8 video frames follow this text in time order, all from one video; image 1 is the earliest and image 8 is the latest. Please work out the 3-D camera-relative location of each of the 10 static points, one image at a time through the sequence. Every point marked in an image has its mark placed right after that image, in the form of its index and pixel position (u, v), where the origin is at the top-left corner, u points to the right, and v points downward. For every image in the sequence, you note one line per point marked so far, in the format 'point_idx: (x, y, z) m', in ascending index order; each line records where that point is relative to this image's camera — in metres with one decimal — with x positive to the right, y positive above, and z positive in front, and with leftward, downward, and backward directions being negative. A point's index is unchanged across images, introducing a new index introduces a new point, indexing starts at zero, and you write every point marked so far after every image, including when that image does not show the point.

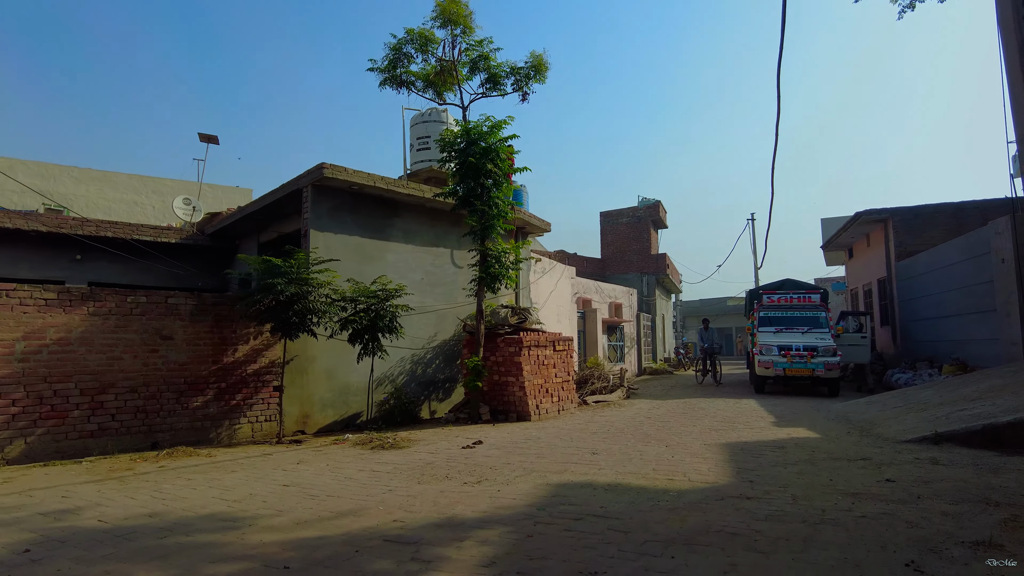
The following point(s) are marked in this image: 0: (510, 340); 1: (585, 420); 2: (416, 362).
0: (0.0, -0.8, +9.7) m
1: (+1.0, -1.9, +9.5) m
2: (-1.7, -1.3, +11.1) m
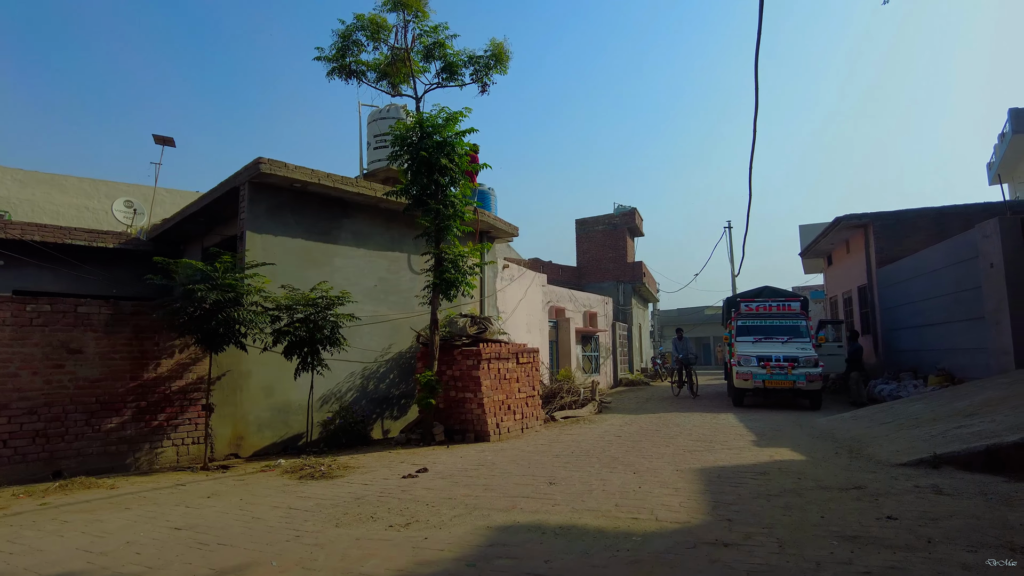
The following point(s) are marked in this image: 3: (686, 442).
0: (-0.6, -0.9, +8.8) m
1: (+0.5, -2.0, +8.7) m
2: (-2.3, -1.4, +10.2) m
3: (+2.1, -1.9, +7.9) m
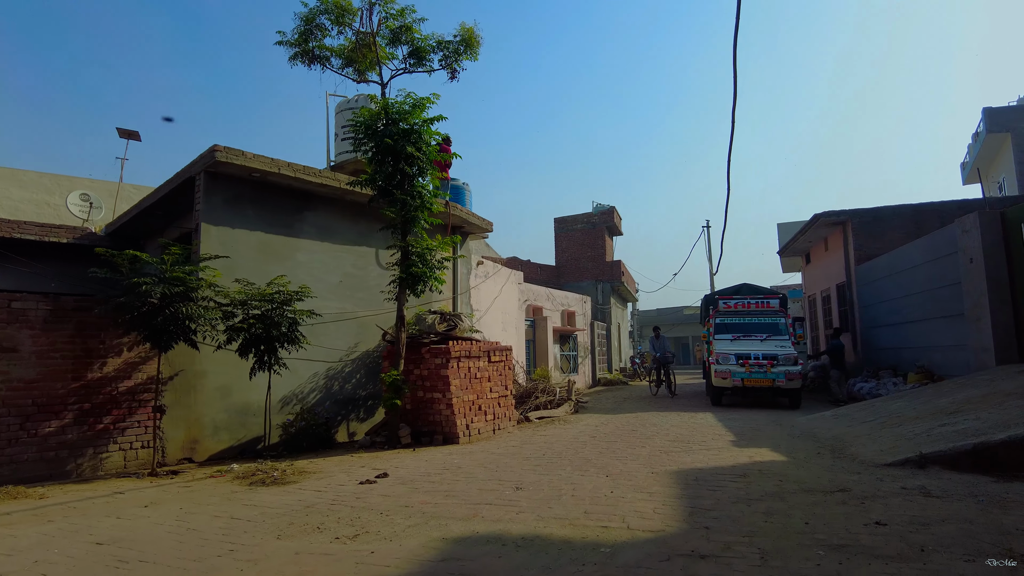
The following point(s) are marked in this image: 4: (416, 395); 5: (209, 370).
0: (-1.0, -0.8, +8.4) m
1: (+0.1, -2.0, +8.3) m
2: (-2.7, -1.3, +9.7) m
3: (+1.8, -1.8, +7.6) m
4: (-1.3, -1.4, +8.6) m
5: (-3.9, -1.1, +8.5) m
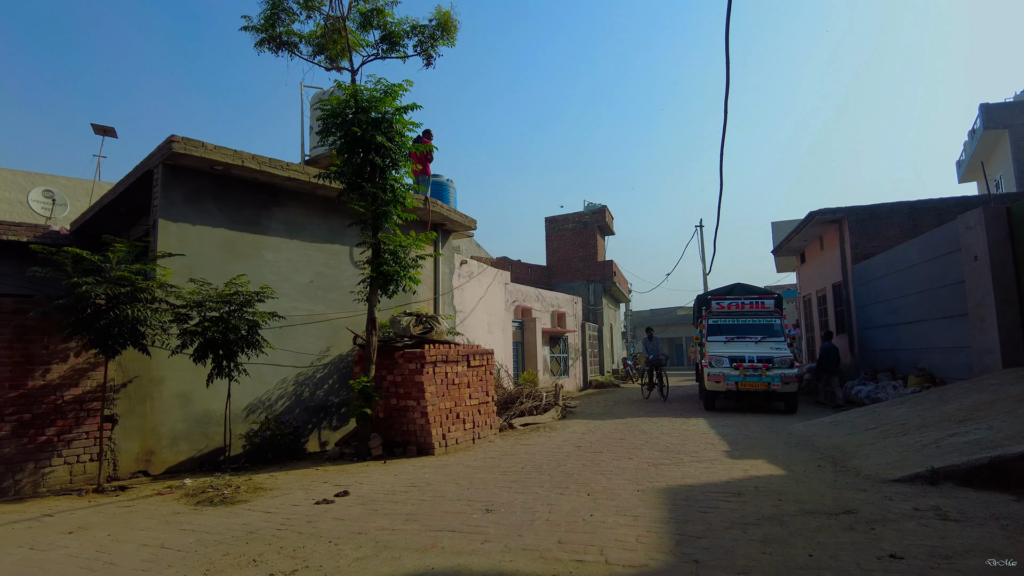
0: (-1.2, -0.8, +7.9) m
1: (-0.2, -2.0, +7.8) m
2: (-3.0, -1.3, +9.1) m
3: (+1.5, -1.8, +7.1) m
4: (-1.5, -1.4, +8.0) m
5: (-4.2, -1.1, +7.9) m
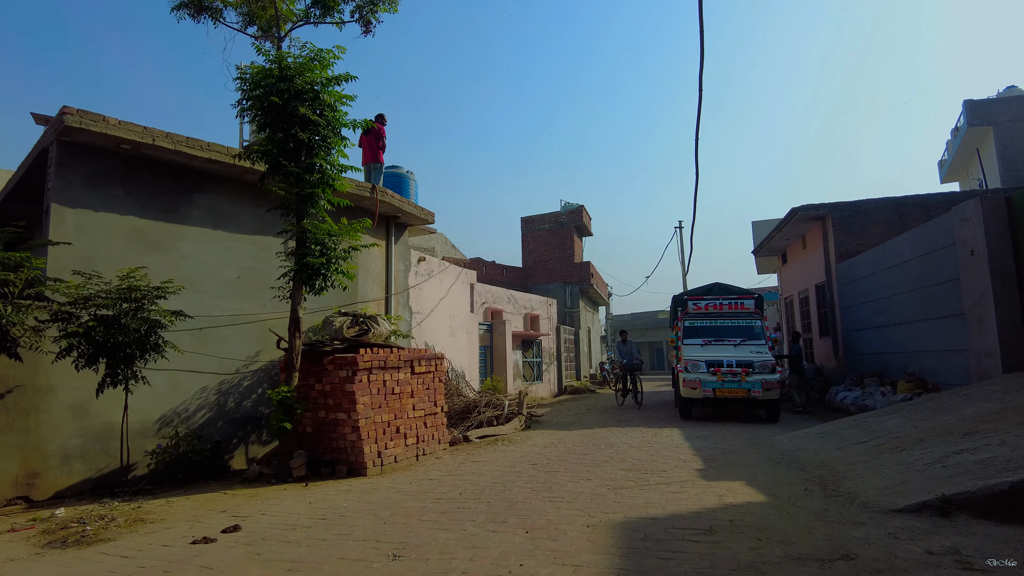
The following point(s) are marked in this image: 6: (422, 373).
0: (-1.8, -0.8, +6.9) m
1: (-0.7, -1.9, +6.8) m
2: (-3.6, -1.3, +8.1) m
3: (+1.0, -1.7, +6.1) m
4: (-2.1, -1.4, +7.0) m
5: (-4.7, -1.0, +6.8) m
6: (-1.1, -1.0, +7.9) m
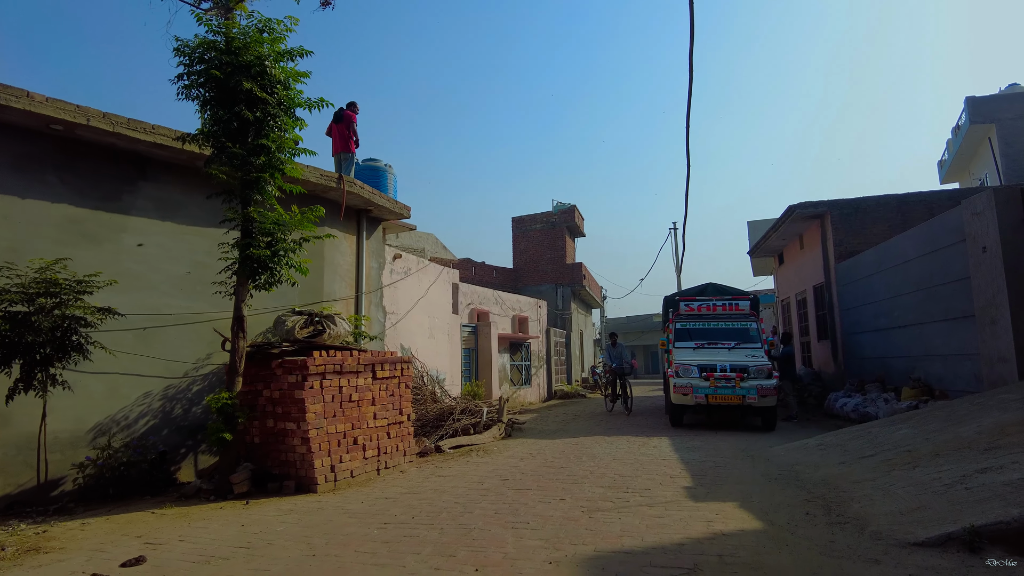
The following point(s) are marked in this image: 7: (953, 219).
0: (-2.1, -0.7, +6.2) m
1: (-1.0, -1.9, +6.1) m
2: (-3.9, -1.2, +7.4) m
3: (+0.7, -1.7, +5.5) m
4: (-2.4, -1.3, +6.3) m
5: (-5.0, -1.0, +6.1) m
6: (-1.4, -1.0, +7.2) m
7: (+5.9, +0.9, +8.8) m
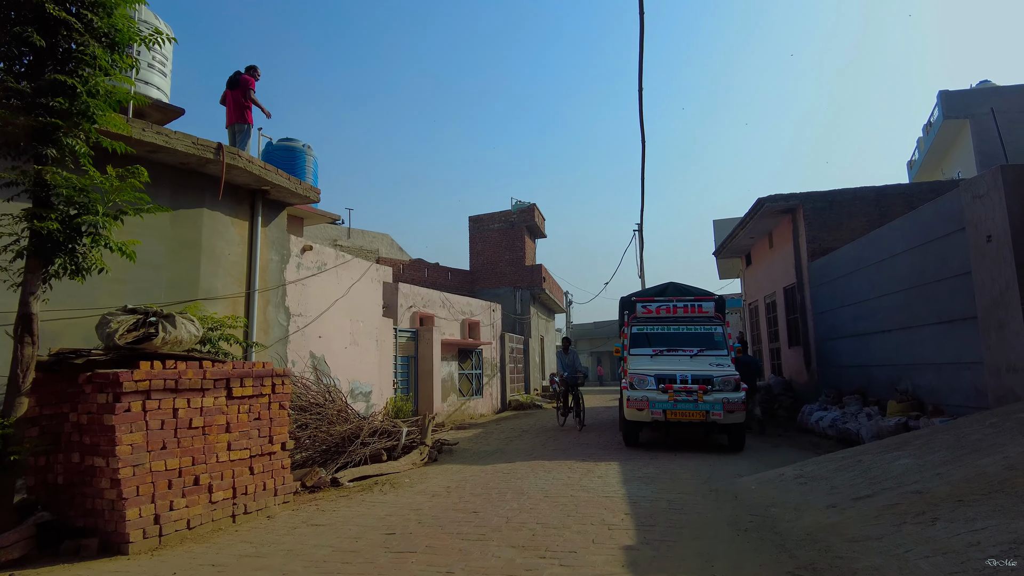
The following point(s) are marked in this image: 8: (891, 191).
0: (-2.9, -0.6, +4.6) m
1: (-1.8, -1.8, +4.5) m
2: (-4.7, -1.2, +5.7) m
3: (-0.1, -1.6, +3.9) m
4: (-3.2, -1.2, +4.7) m
5: (-5.8, -0.9, +4.3) m
6: (-2.2, -0.9, +5.6) m
7: (+5.0, +1.0, +7.5) m
8: (+6.9, +1.8, +11.9) m
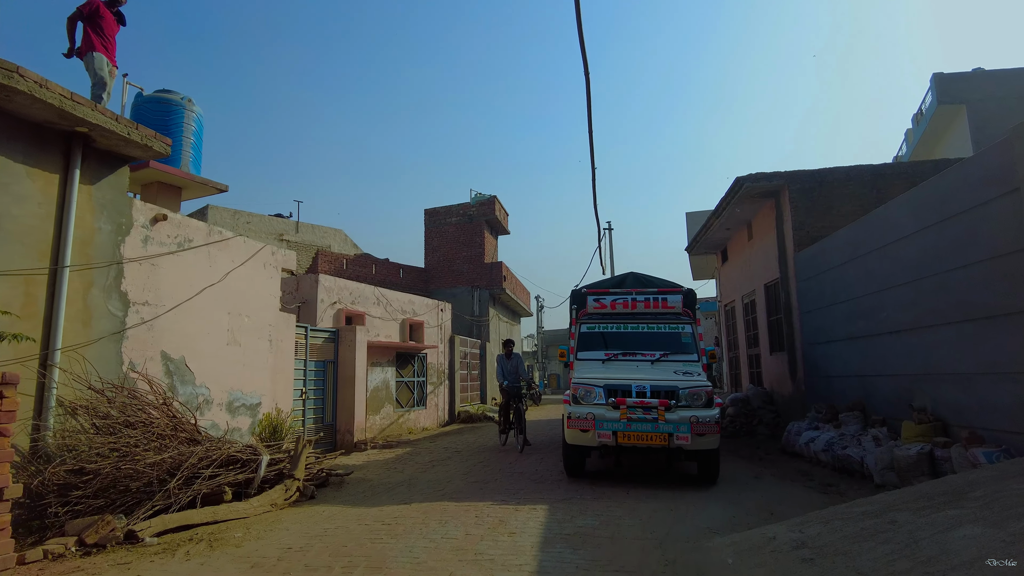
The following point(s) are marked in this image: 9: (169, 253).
0: (-3.7, -0.4, +2.4) m
1: (-2.6, -1.5, +2.4) m
2: (-5.6, -0.9, +3.5) m
3: (-0.9, -1.4, +1.9) m
4: (-4.0, -1.0, +2.5) m
5: (-6.6, -0.6, +2.1) m
6: (-3.1, -0.7, +3.4) m
7: (+4.1, +1.1, +5.7) m
8: (+5.9, +1.8, +10.1) m
9: (-3.9, +0.4, +7.6) m
